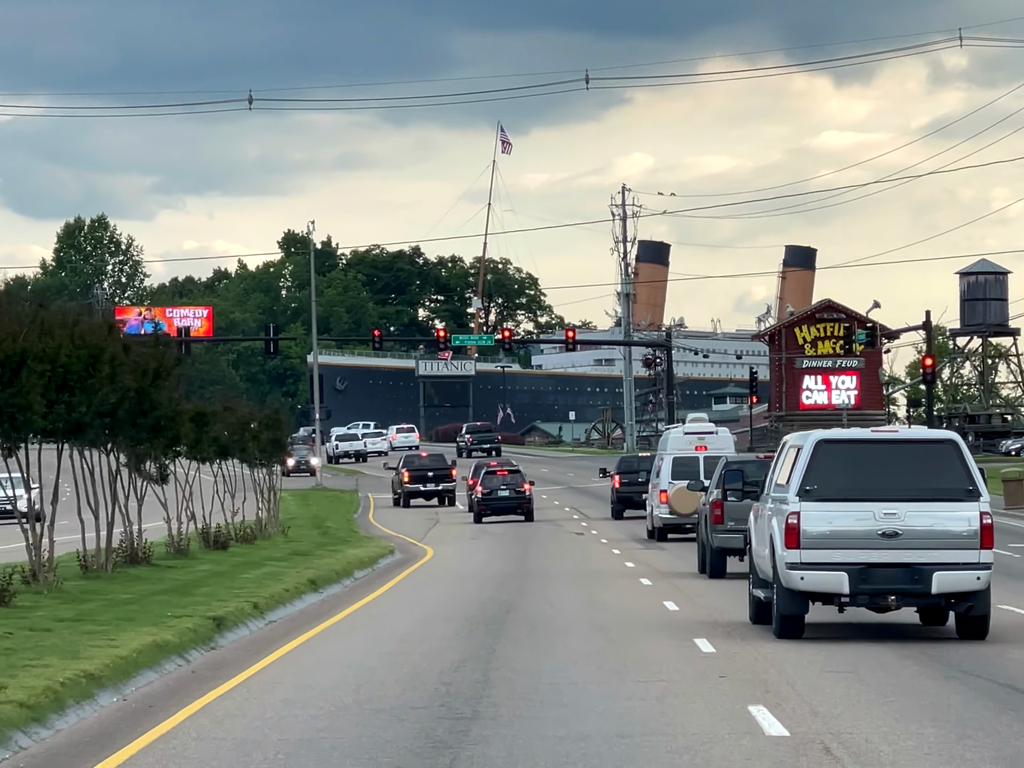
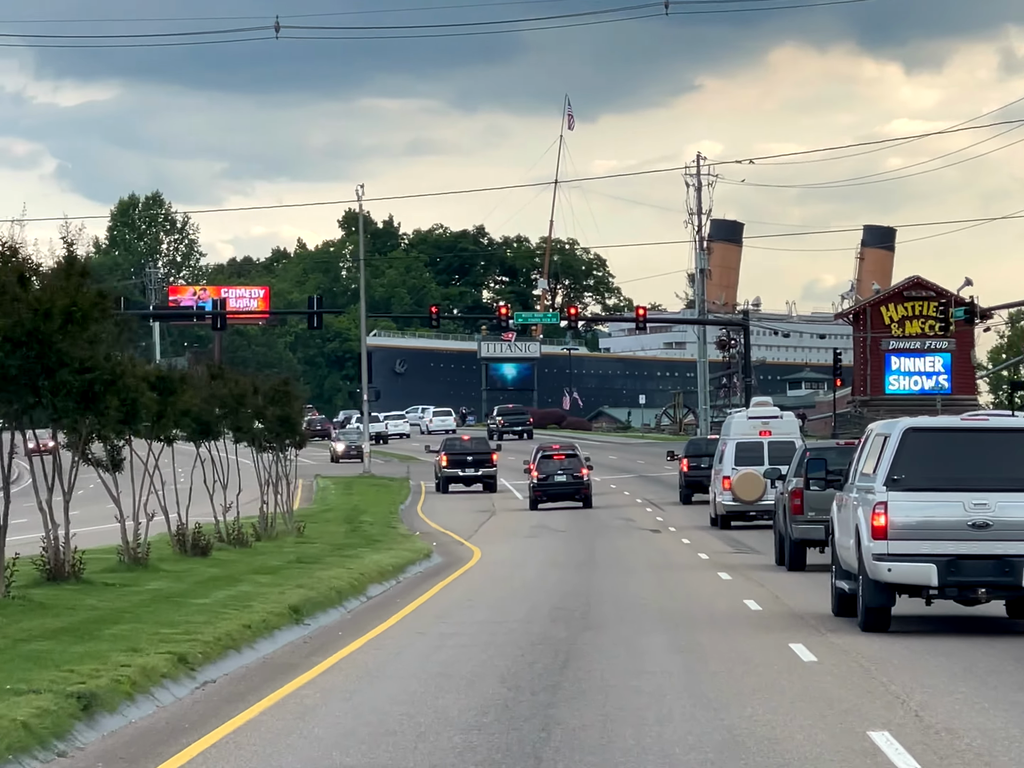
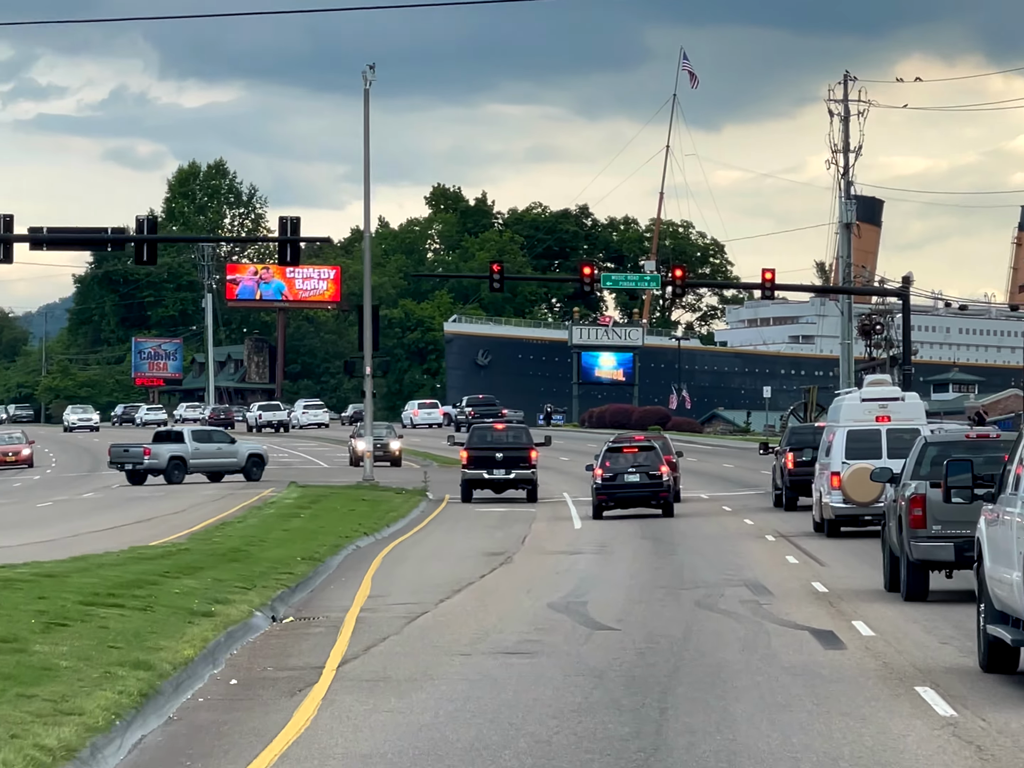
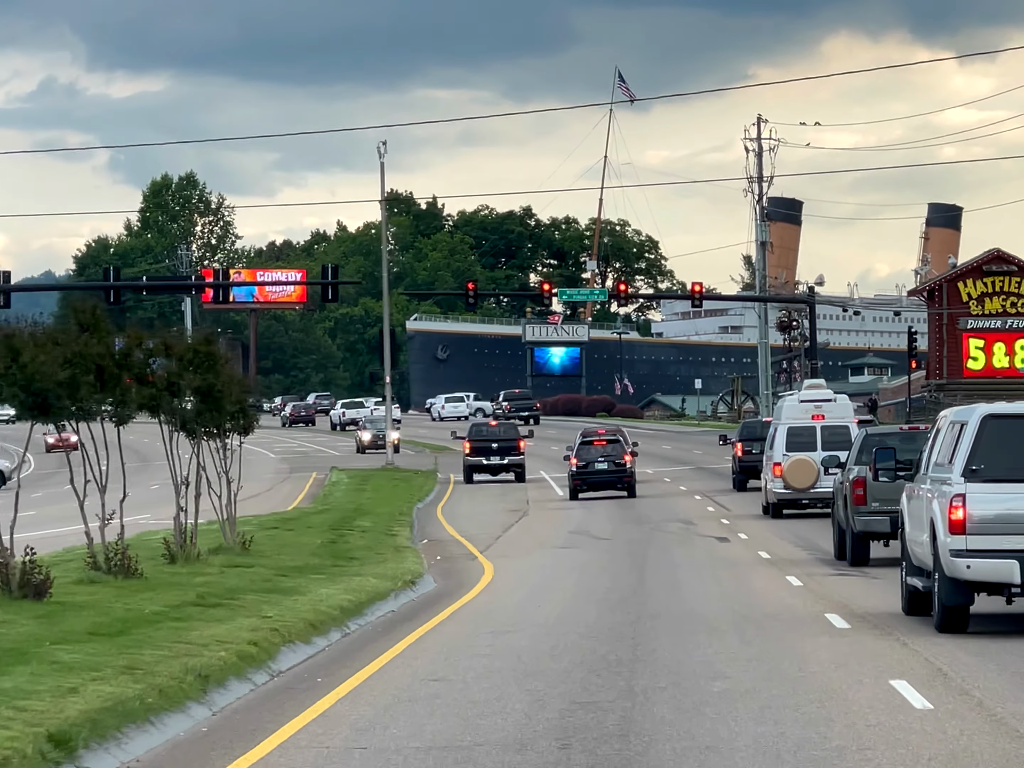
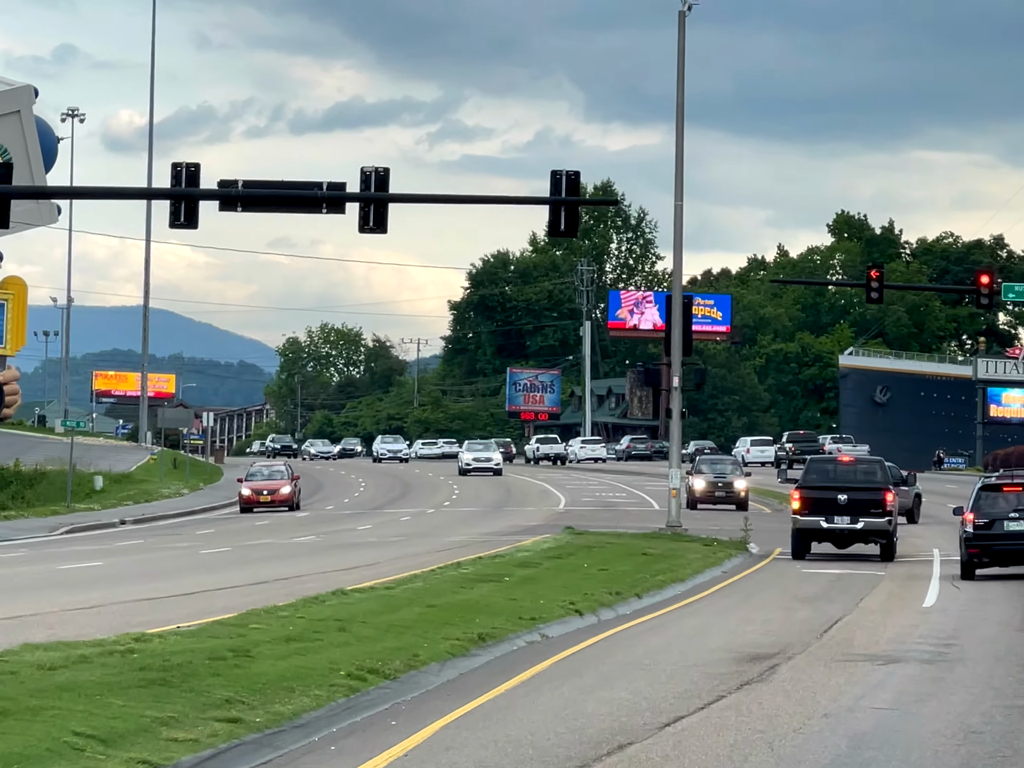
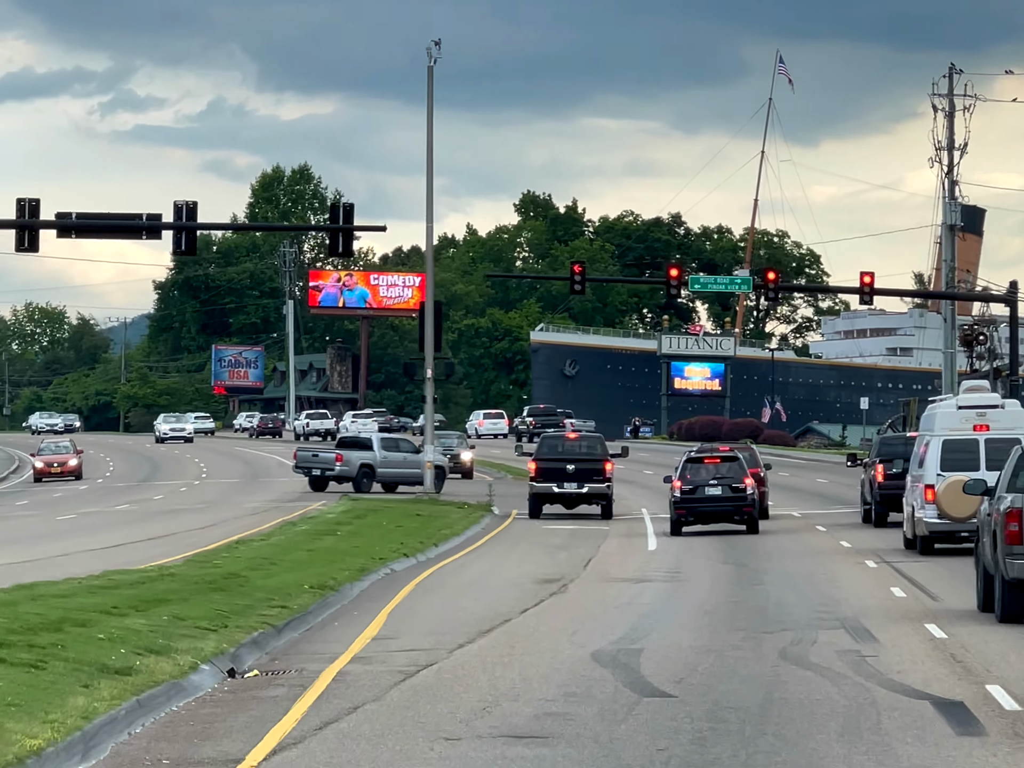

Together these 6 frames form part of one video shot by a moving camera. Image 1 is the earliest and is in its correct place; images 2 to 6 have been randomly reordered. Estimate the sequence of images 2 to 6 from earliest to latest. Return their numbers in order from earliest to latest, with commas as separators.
2, 4, 3, 6, 5
